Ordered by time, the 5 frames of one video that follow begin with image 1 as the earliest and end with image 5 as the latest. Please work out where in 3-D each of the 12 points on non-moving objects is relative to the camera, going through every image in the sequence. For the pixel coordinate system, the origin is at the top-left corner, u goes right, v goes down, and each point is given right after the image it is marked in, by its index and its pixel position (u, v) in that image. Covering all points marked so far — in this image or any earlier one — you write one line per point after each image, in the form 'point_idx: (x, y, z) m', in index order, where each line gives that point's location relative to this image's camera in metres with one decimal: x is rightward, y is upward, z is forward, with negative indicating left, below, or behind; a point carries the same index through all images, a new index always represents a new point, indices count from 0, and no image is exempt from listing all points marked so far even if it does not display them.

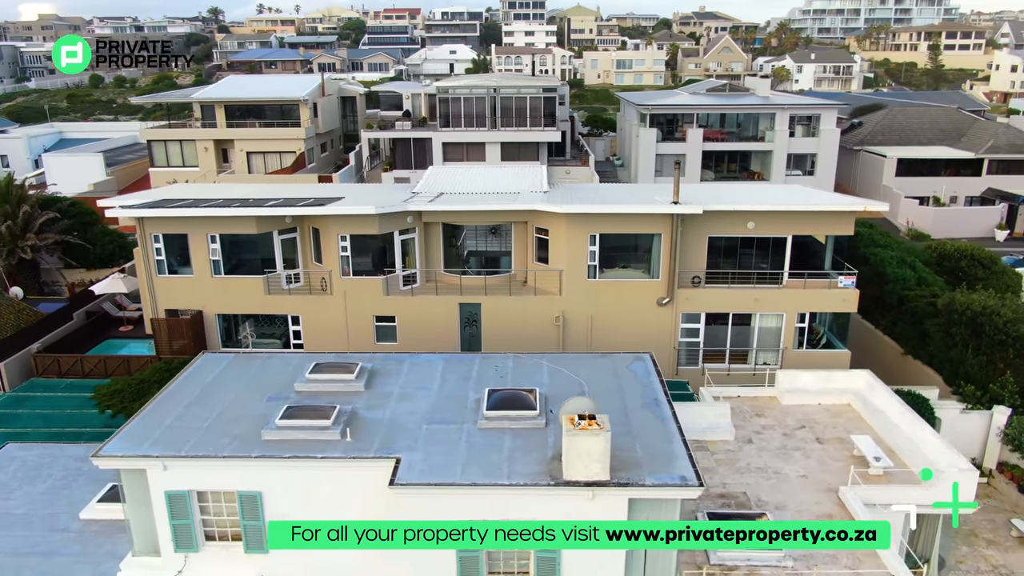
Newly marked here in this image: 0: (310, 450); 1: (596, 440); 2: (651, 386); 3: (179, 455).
0: (-3.6, -2.9, +13.7) m
1: (+1.4, -2.5, +12.4) m
2: (+2.9, -2.1, +16.2) m
3: (-5.9, -3.0, +13.7) m
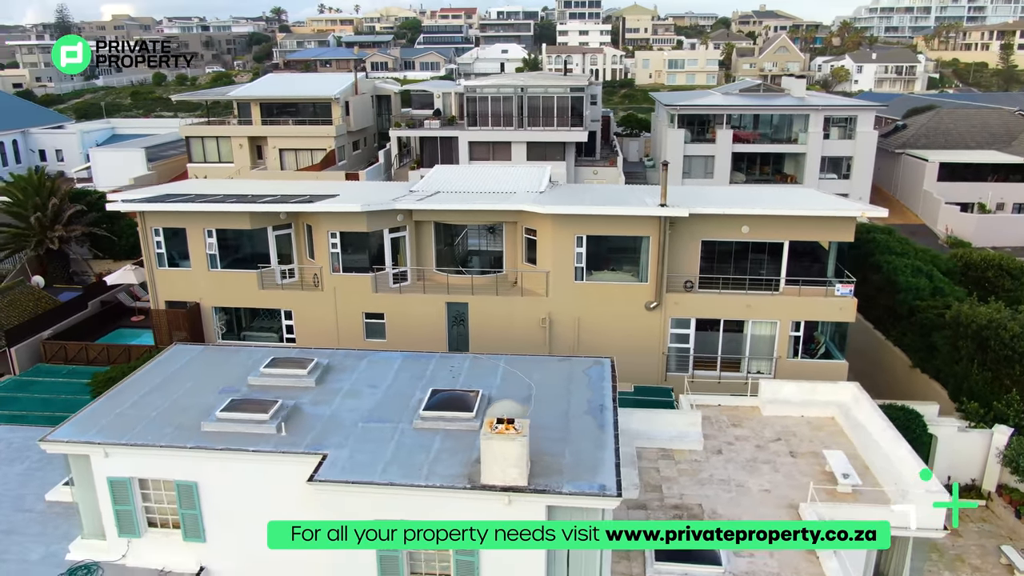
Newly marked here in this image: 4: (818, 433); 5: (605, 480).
0: (-4.9, -2.8, +13.9) m
1: (0.0, -2.5, +12.2) m
2: (+1.8, -2.1, +15.9) m
3: (-7.2, -2.8, +14.1) m
4: (+7.7, -3.6, +19.3) m
5: (+1.5, -3.2, +12.6) m
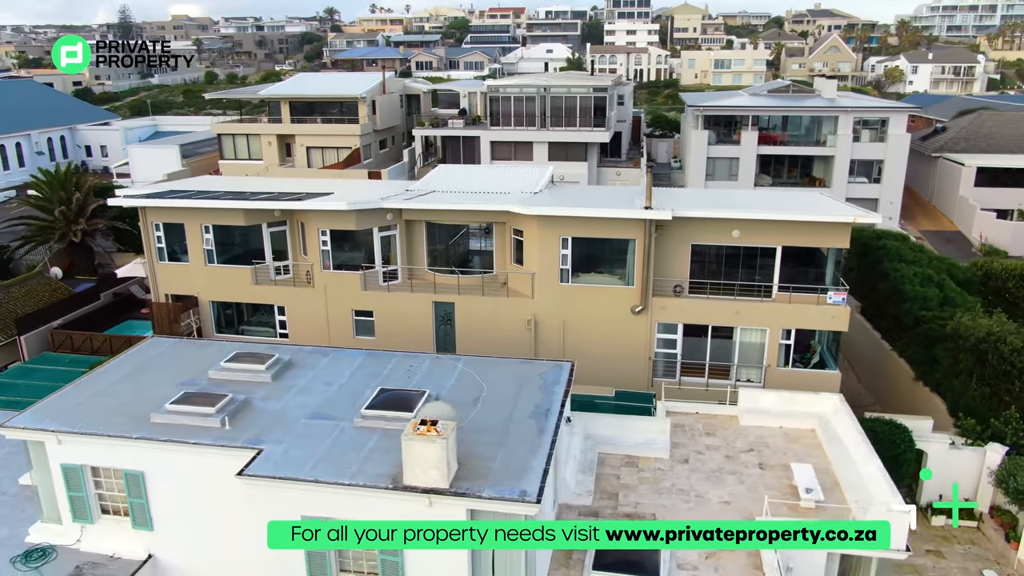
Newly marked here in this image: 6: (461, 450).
0: (-6.0, -2.7, +14.2) m
1: (-1.3, -2.5, +12.2) m
2: (+0.8, -2.2, +15.7) m
3: (-8.3, -2.7, +14.5) m
4: (+6.9, -3.8, +18.7) m
5: (+0.3, -3.2, +12.5) m
6: (-0.9, -2.8, +13.5) m
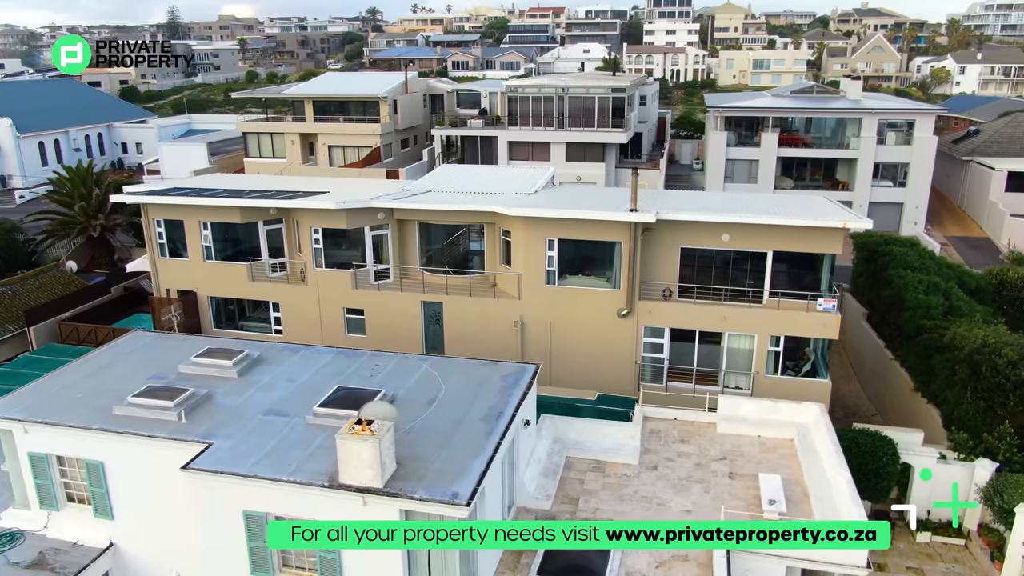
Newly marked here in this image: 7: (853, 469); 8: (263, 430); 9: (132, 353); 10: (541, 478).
0: (-7.0, -2.6, +14.5) m
1: (-2.4, -2.5, +12.3) m
2: (-0.1, -2.2, +15.6) m
3: (-9.2, -2.6, +15.0) m
4: (+6.1, -4.0, +18.3) m
5: (-0.8, -3.2, +12.5) m
6: (-1.9, -2.9, +13.5) m
7: (+8.5, -4.5, +19.2) m
8: (-4.7, -2.7, +14.4) m
9: (-8.9, -1.5, +18.0) m
10: (+0.6, -4.2, +16.9) m
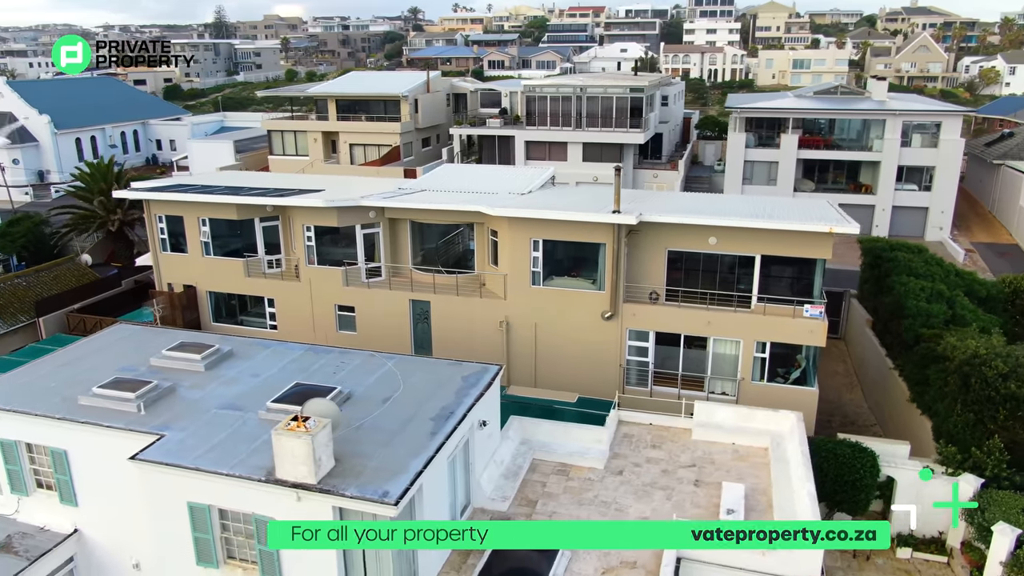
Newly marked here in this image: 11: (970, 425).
0: (-7.9, -2.5, +14.9) m
1: (-3.5, -2.5, +12.4) m
2: (-1.0, -2.2, +15.6) m
3: (-10.2, -2.4, +15.5) m
4: (+5.3, -4.1, +18.0) m
5: (-1.9, -3.2, +12.5) m
6: (-2.9, -2.8, +13.6) m
7: (+7.7, -4.7, +18.7) m
8: (-5.6, -2.6, +14.6) m
9: (-9.6, -1.4, +18.4) m
10: (-0.2, -4.2, +16.8) m
11: (+11.6, -3.5, +19.4) m
